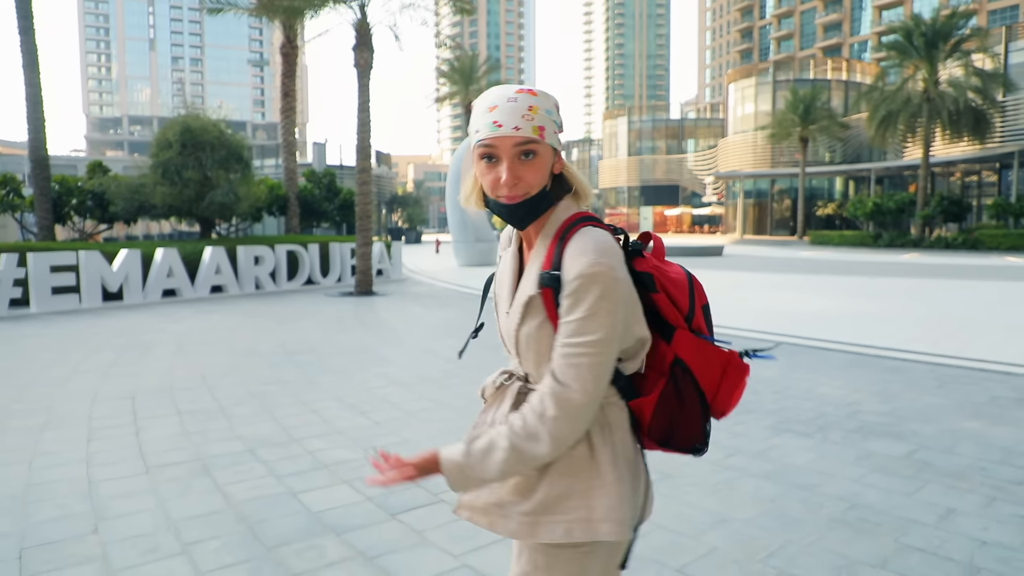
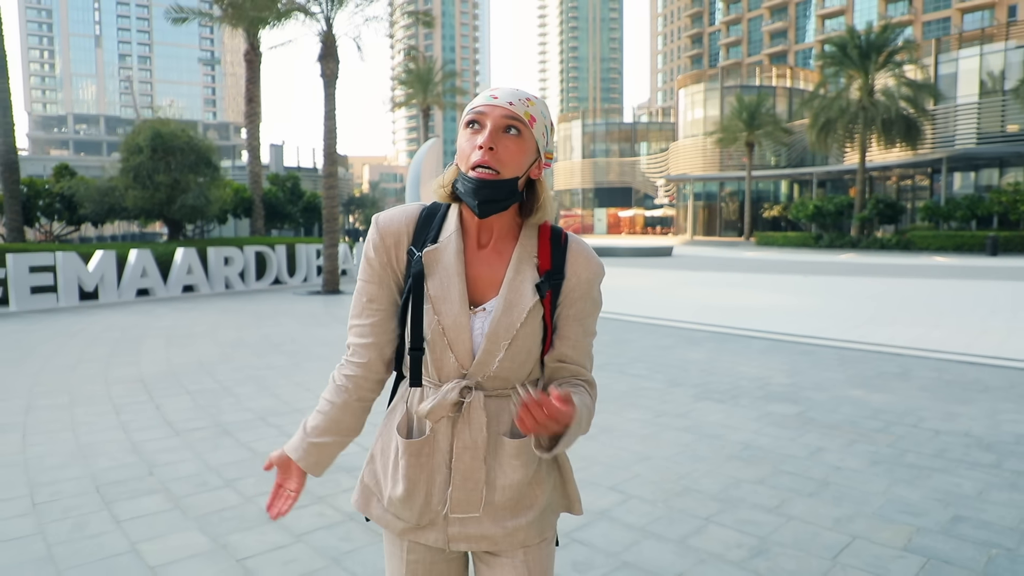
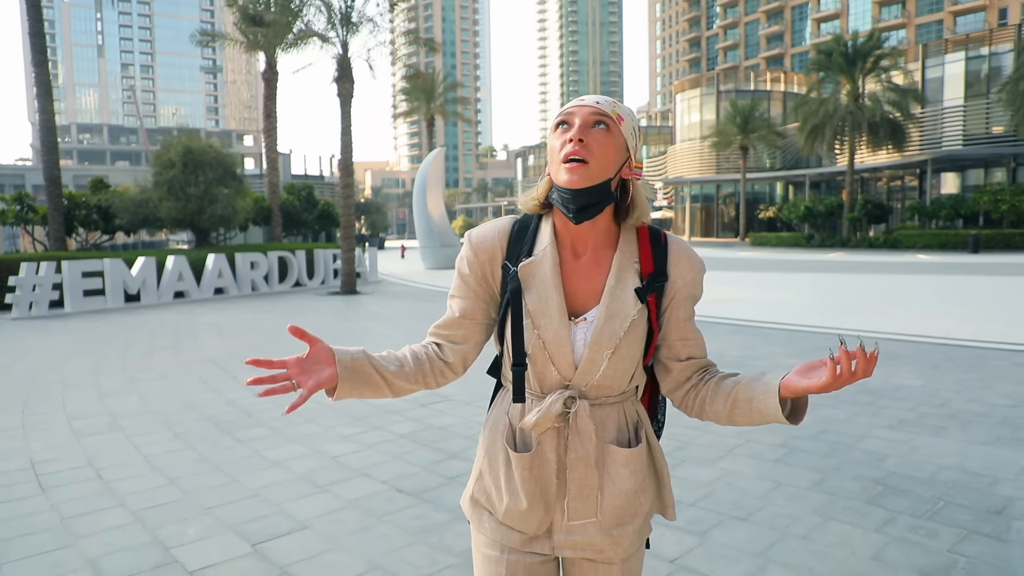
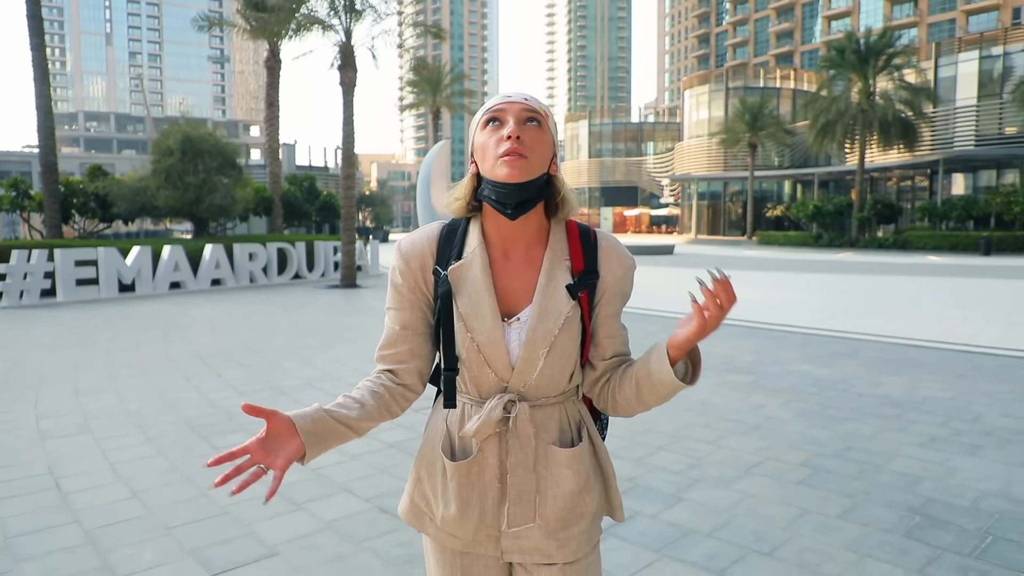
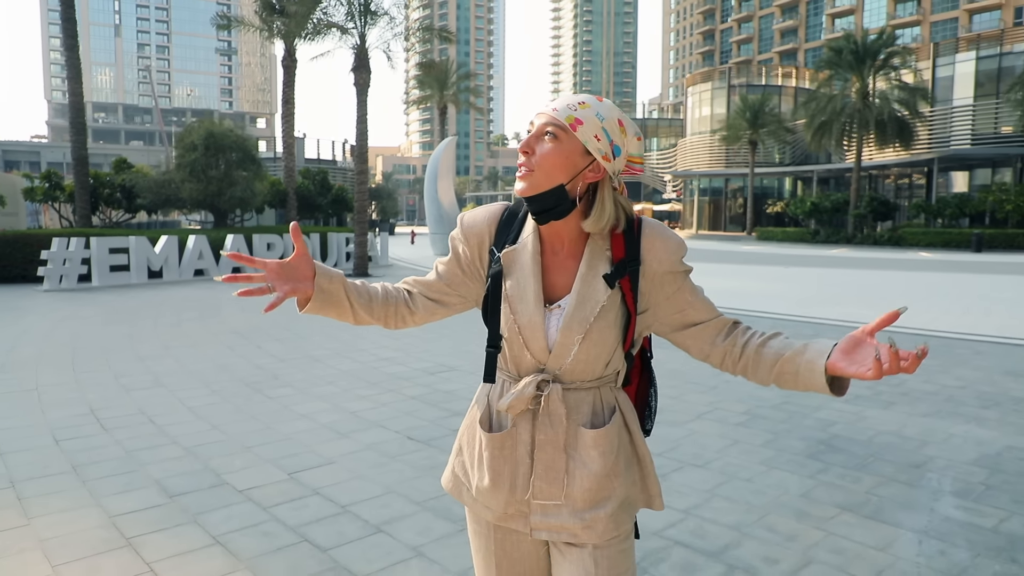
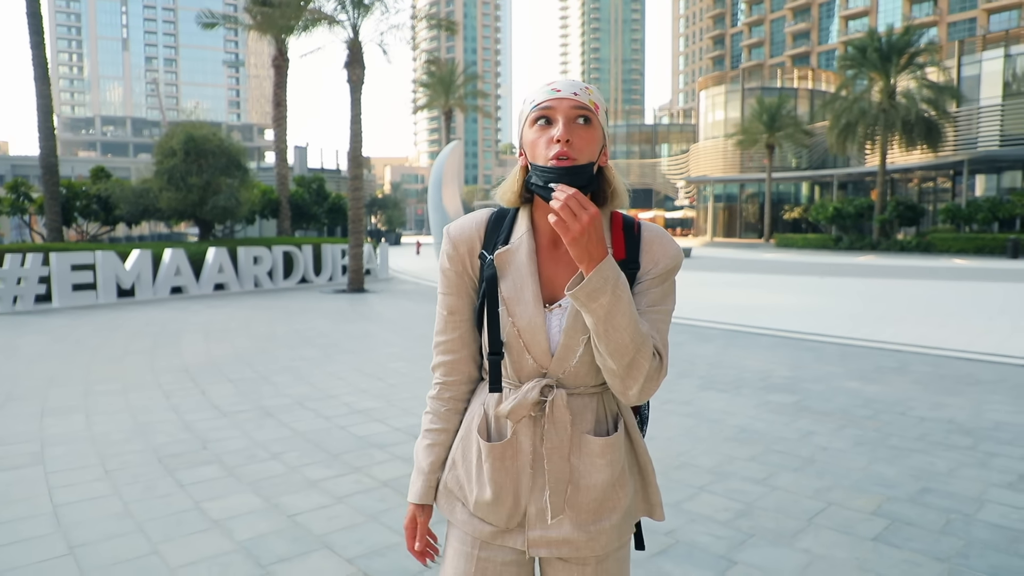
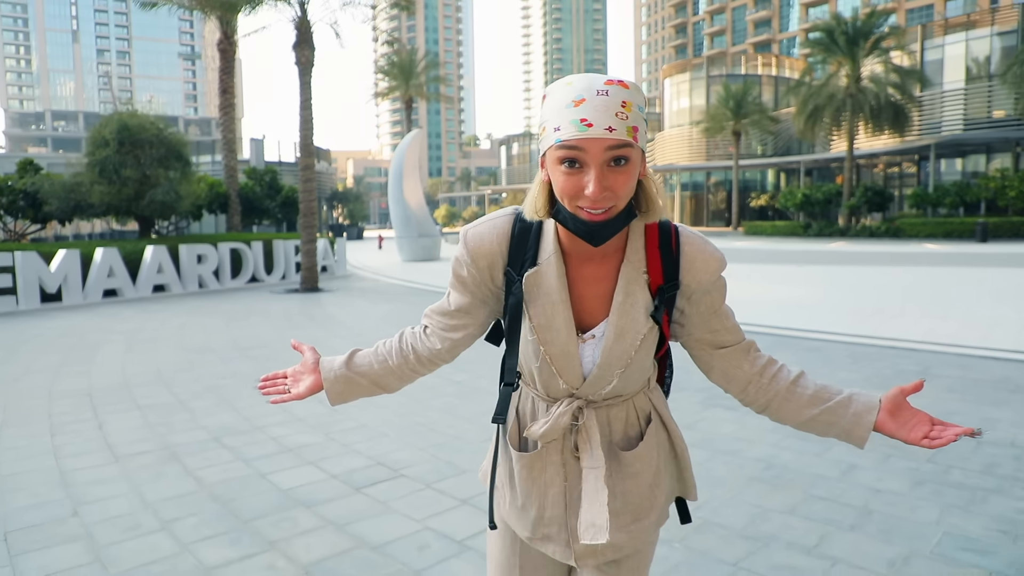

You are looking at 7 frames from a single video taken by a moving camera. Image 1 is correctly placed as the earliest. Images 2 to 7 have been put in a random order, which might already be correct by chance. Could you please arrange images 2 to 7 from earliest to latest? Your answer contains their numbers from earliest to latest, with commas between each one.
7, 2, 6, 4, 3, 5
